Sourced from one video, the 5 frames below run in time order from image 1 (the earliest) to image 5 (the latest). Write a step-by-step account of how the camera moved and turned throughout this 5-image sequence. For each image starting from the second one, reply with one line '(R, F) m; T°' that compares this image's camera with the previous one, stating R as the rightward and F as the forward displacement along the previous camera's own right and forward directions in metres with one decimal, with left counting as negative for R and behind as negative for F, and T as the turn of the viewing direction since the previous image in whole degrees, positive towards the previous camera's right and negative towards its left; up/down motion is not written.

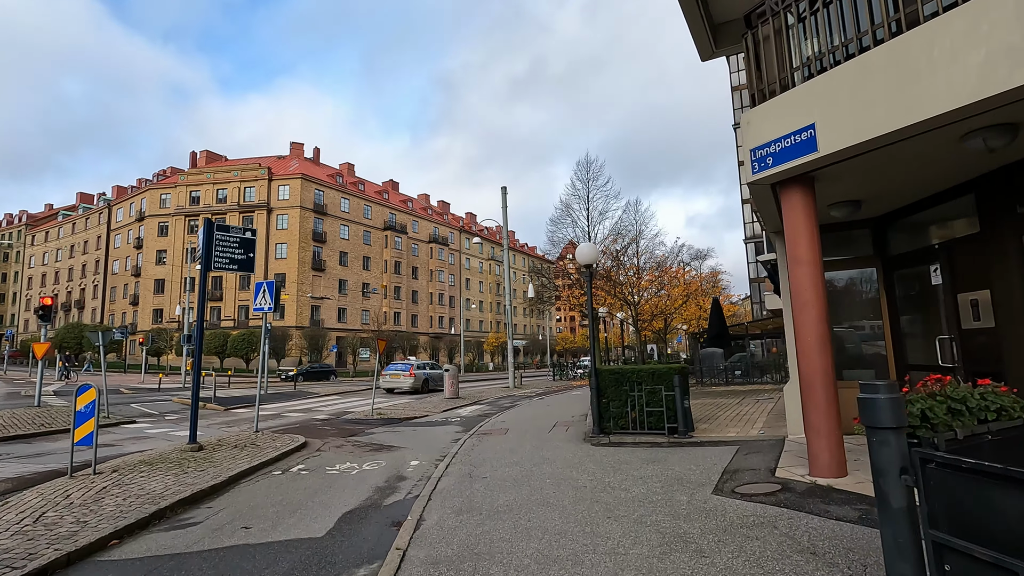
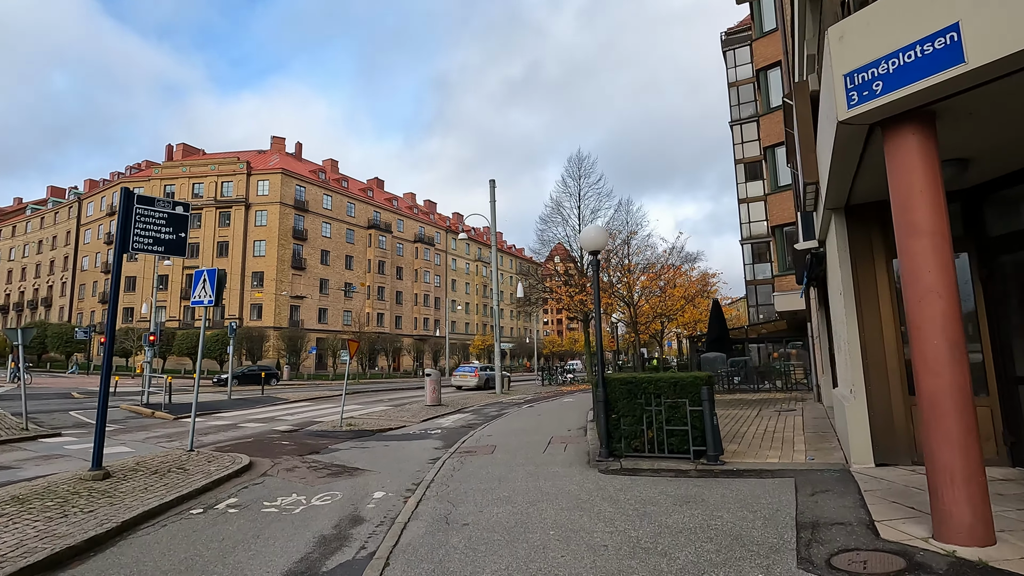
(-0.1, +1.8) m; +1°
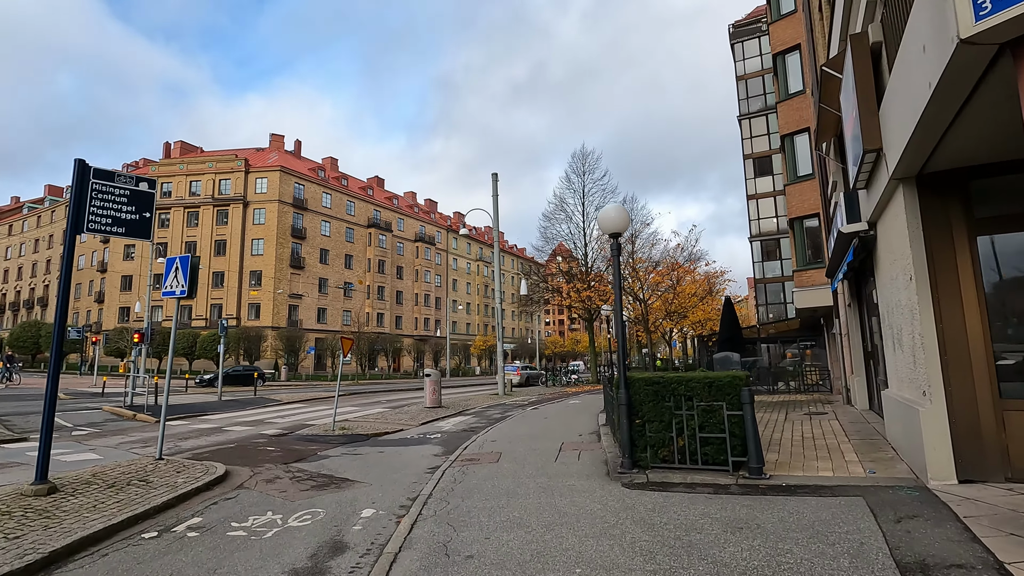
(-0.1, +1.0) m; 0°
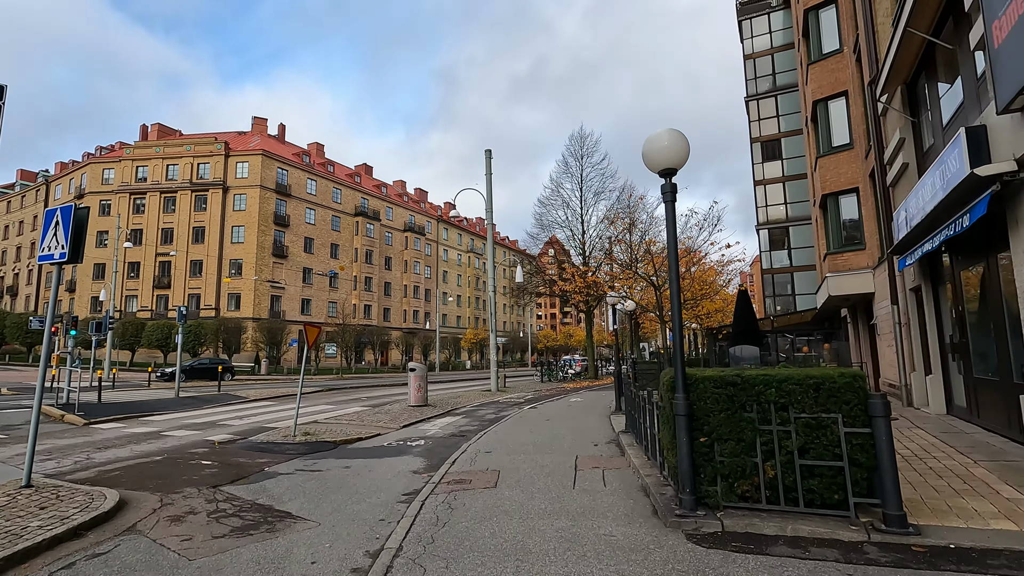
(-0.2, +2.2) m; +1°
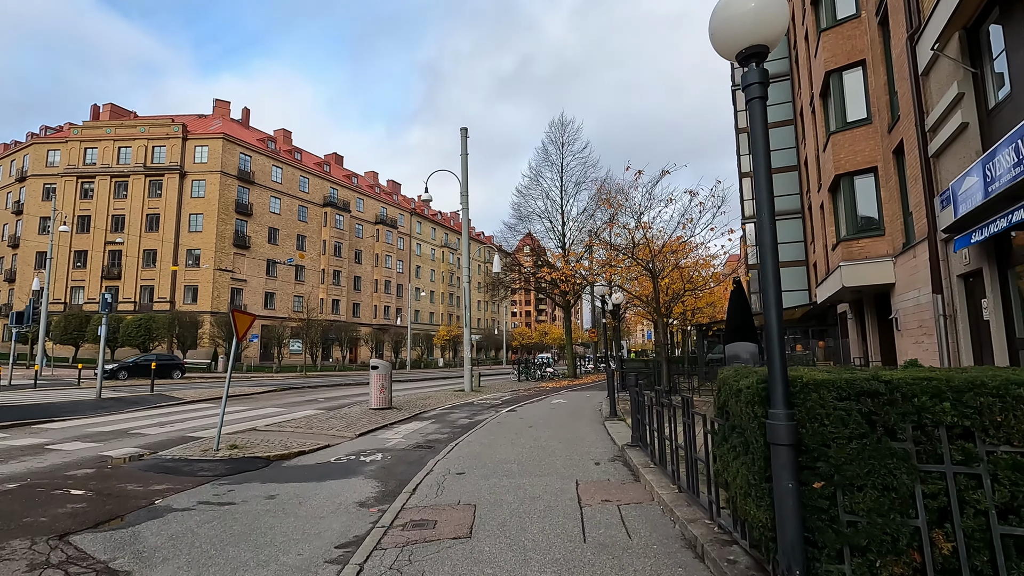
(-0.1, +2.0) m; +3°
